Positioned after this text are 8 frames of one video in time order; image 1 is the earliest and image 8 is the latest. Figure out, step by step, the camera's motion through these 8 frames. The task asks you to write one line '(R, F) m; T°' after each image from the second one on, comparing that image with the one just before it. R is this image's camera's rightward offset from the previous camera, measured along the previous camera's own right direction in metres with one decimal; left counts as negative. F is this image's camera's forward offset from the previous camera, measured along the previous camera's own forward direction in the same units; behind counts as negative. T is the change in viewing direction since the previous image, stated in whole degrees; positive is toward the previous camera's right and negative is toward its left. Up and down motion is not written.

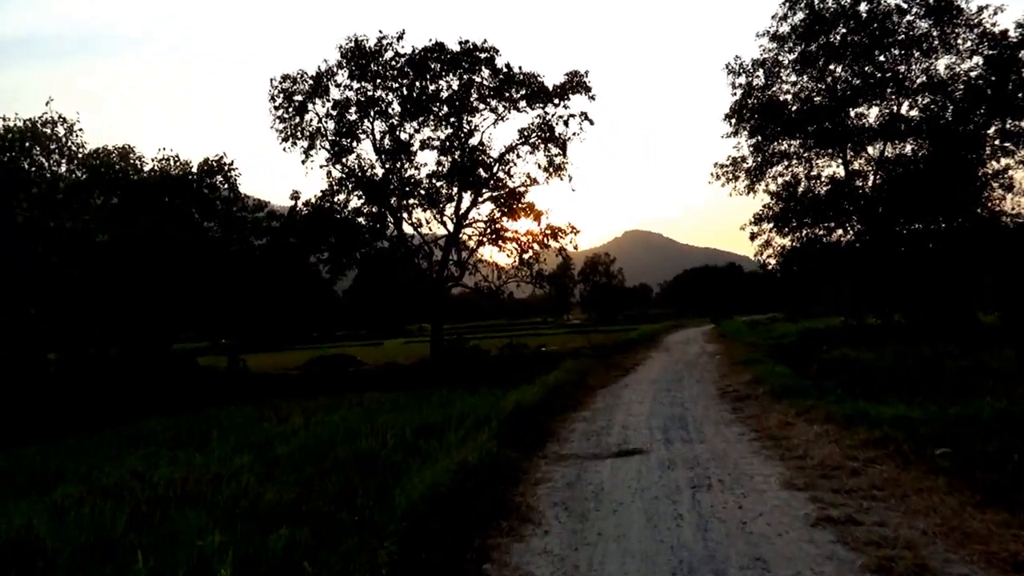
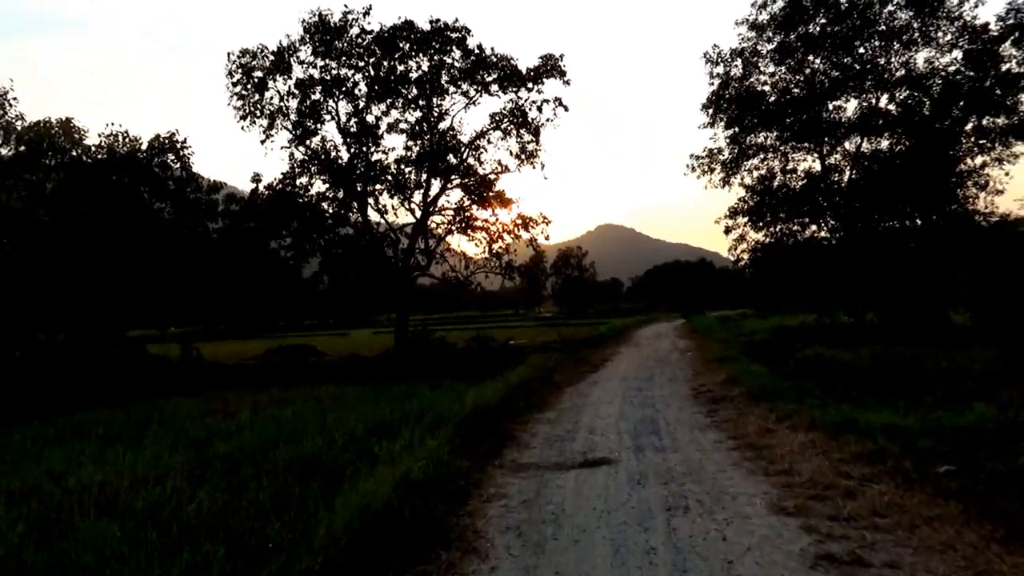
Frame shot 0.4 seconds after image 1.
(+0.2, +1.0) m; +2°
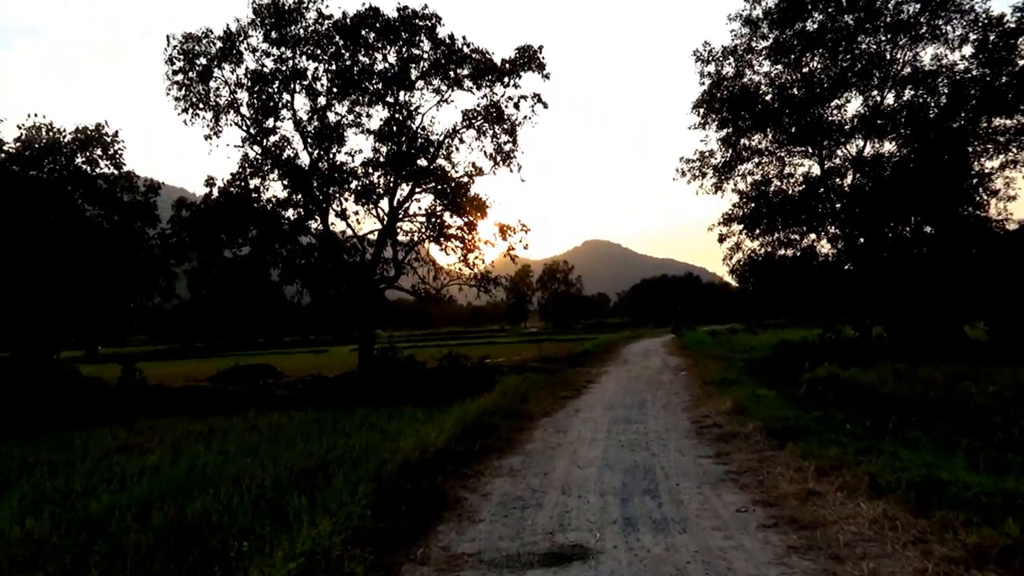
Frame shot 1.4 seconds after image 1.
(+0.5, +2.8) m; +1°
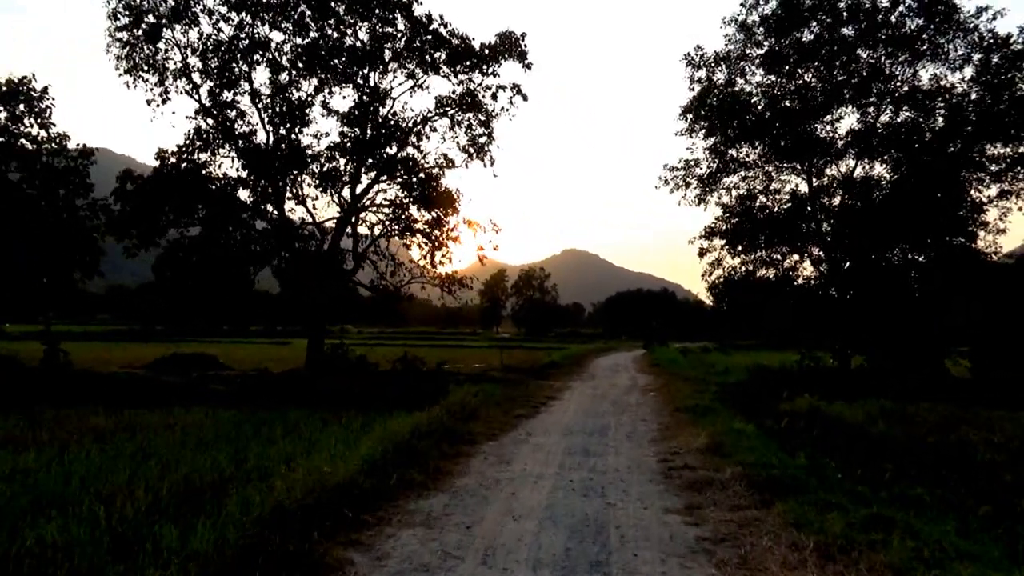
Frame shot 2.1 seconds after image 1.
(+0.4, +1.9) m; +2°
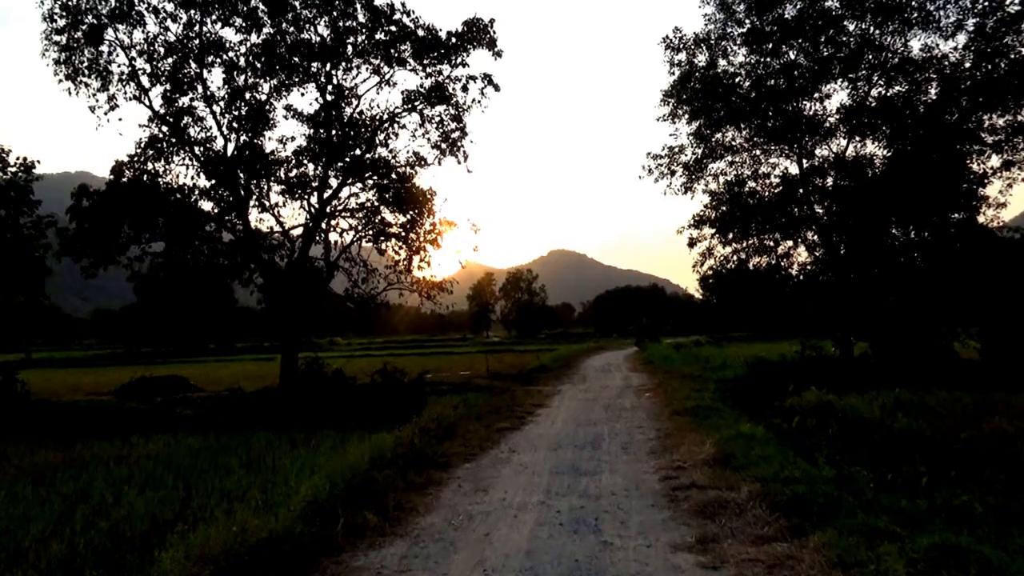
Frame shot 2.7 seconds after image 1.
(+0.3, +1.4) m; +1°
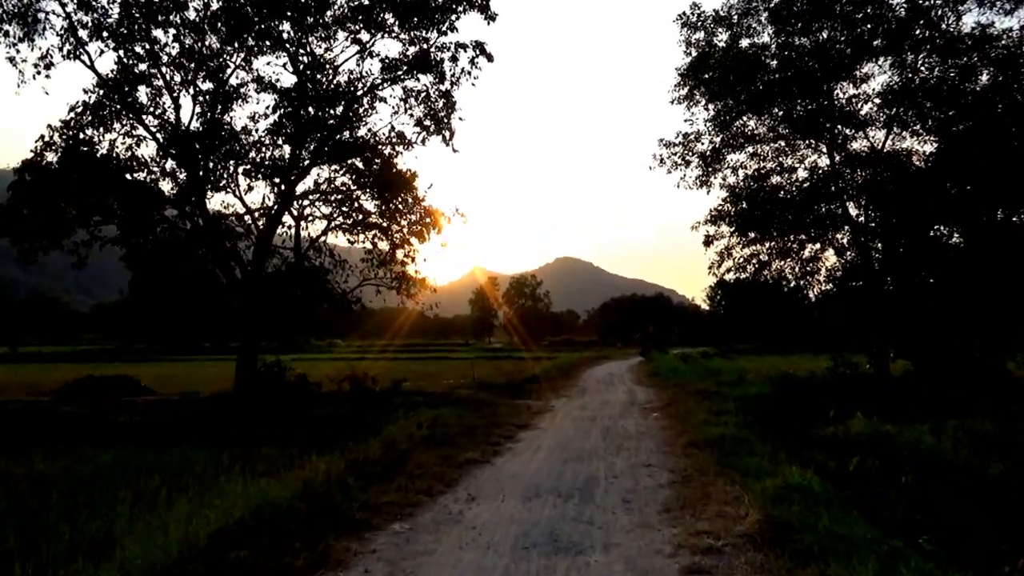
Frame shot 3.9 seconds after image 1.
(+0.5, +3.1) m; 0°
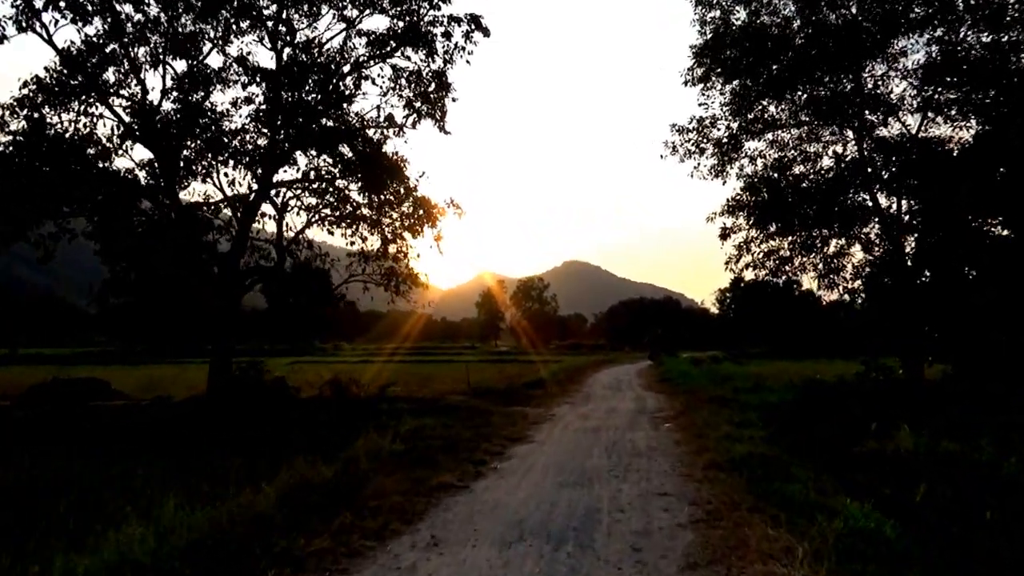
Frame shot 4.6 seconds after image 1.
(+0.3, +1.9) m; -1°
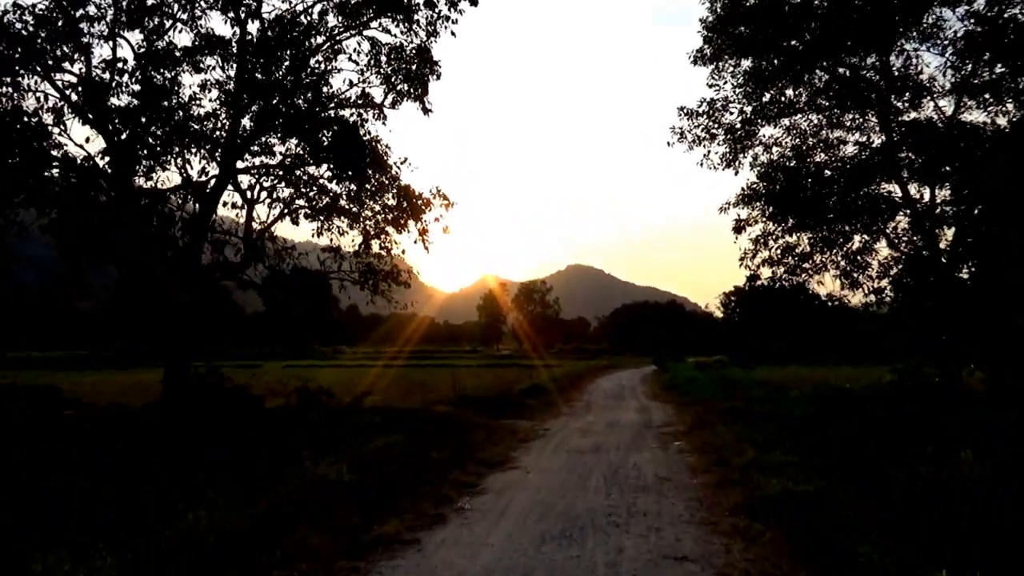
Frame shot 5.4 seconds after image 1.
(+0.3, +2.1) m; 0°
